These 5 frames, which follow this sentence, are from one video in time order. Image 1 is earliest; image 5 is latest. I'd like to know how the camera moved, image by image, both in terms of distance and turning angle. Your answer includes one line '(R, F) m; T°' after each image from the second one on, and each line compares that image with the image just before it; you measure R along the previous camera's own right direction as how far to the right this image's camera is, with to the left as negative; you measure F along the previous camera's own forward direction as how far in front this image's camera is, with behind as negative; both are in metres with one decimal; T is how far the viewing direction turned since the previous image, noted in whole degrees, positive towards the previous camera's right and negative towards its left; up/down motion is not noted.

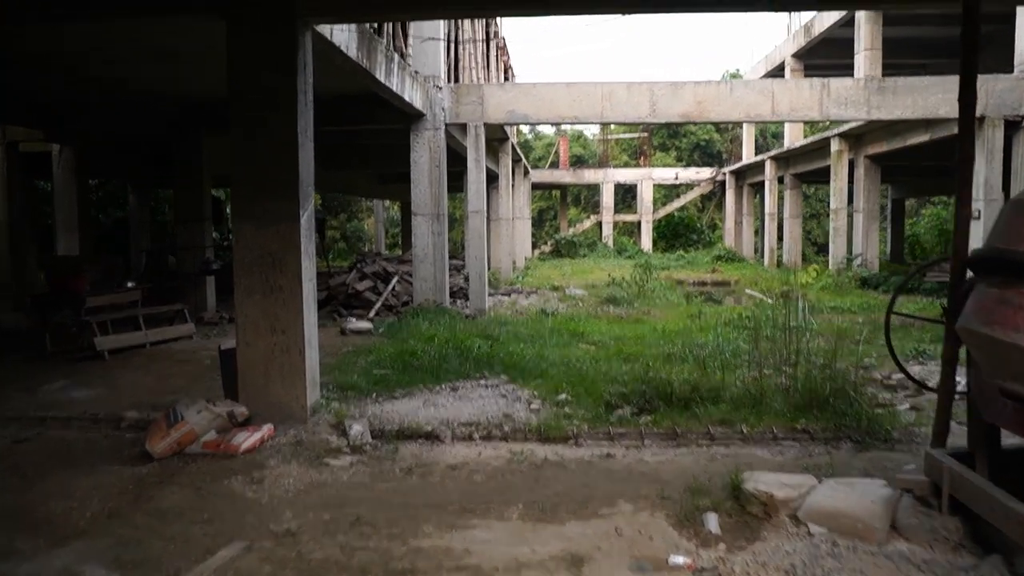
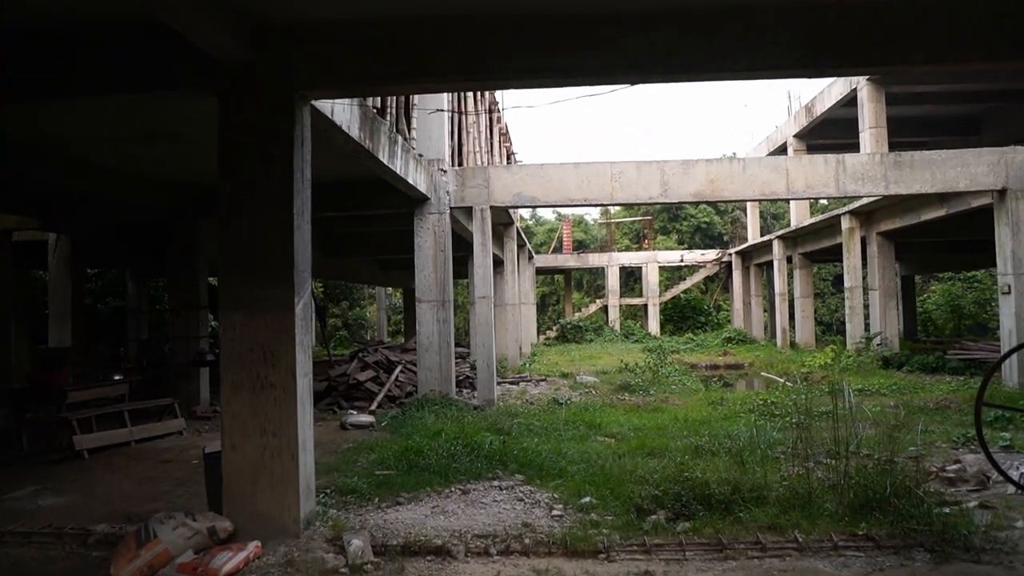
(-0.1, +0.5) m; 0°
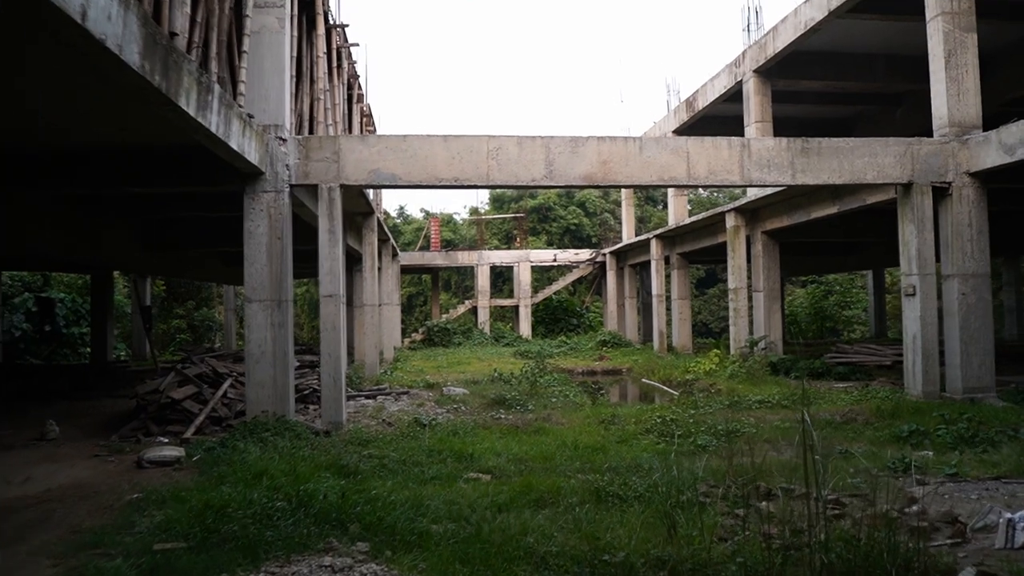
(+0.1, +1.9) m; +9°
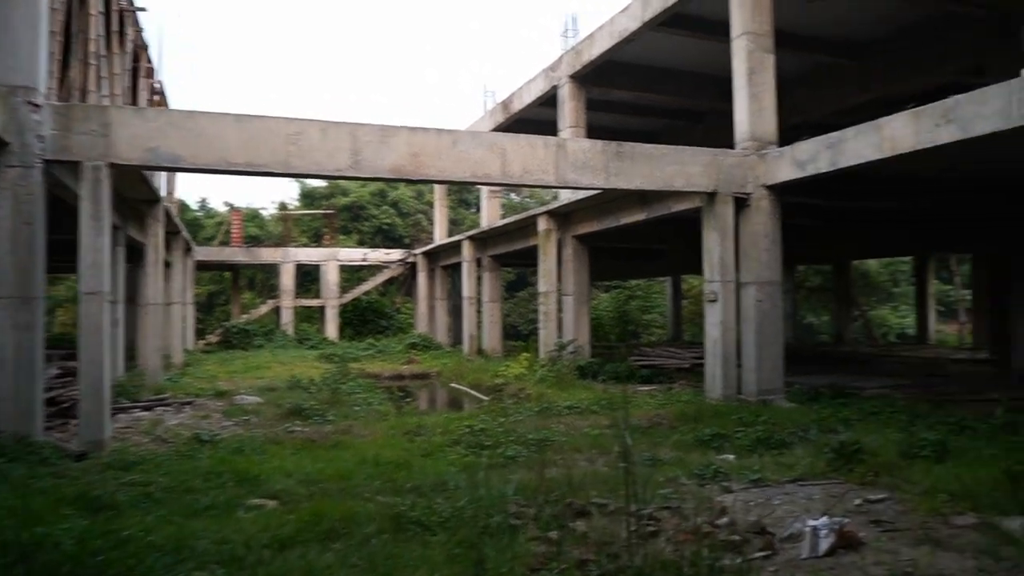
(+0.1, +0.6) m; +13°
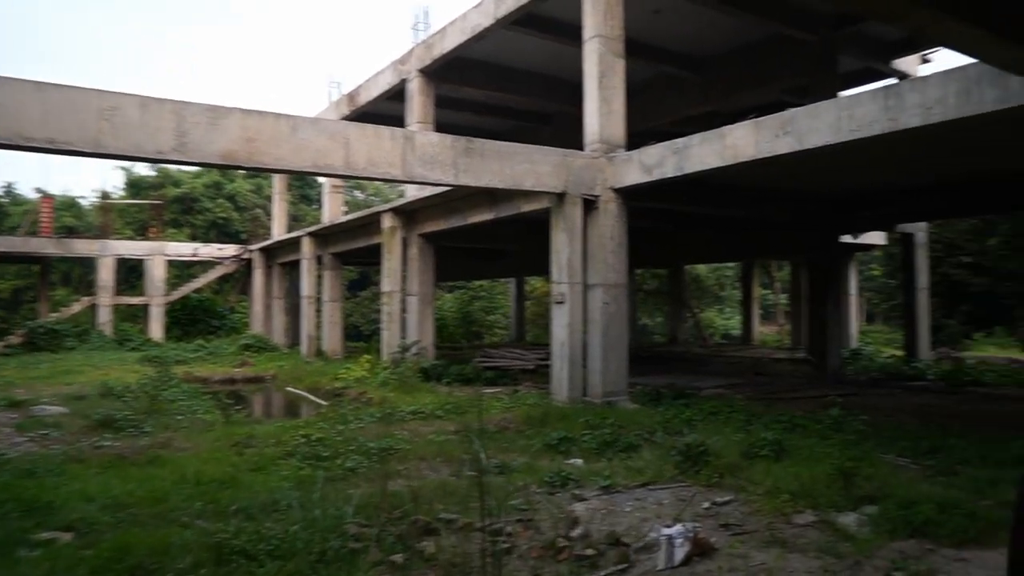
(0.0, +0.4) m; +11°
